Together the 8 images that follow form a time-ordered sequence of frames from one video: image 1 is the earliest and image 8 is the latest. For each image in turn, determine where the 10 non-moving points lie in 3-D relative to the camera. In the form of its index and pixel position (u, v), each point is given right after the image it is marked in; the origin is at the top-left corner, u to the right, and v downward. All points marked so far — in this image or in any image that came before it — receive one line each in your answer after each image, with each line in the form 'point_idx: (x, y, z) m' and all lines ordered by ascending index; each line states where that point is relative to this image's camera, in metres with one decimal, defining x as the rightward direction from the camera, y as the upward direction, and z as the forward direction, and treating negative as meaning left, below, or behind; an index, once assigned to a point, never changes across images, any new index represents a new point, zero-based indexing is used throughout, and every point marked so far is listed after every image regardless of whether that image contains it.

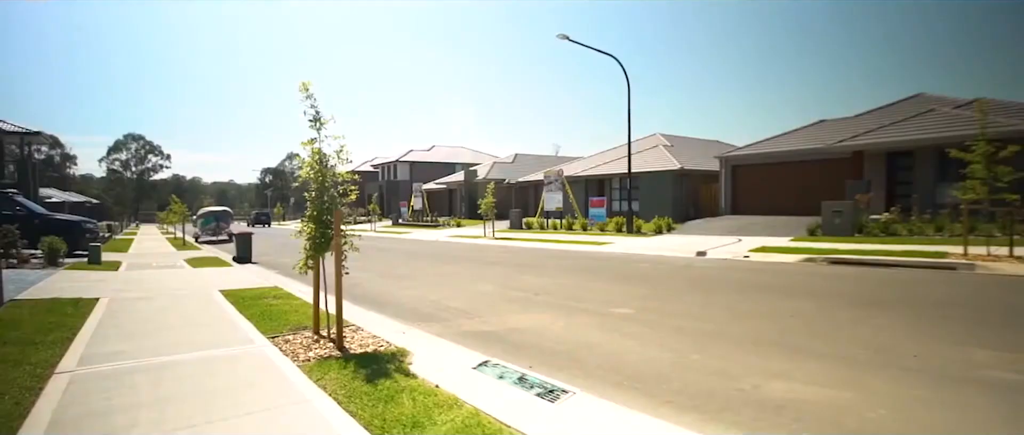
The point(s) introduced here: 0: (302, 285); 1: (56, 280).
0: (-4.5, -1.5, +13.2) m
1: (-9.3, -1.3, +12.6) m
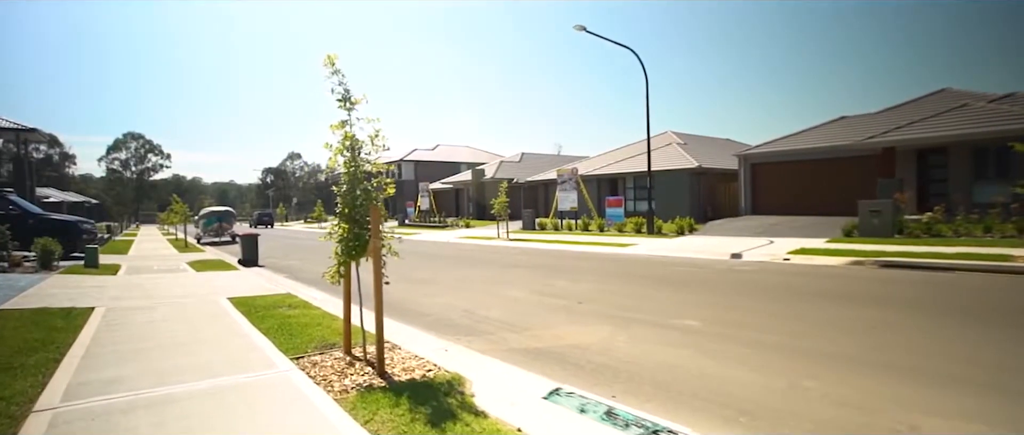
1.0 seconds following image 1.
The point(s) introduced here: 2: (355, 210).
0: (-3.9, -1.4, +12.1) m
1: (-8.7, -1.3, +11.6) m
2: (-1.4, 0.0, +5.3) m
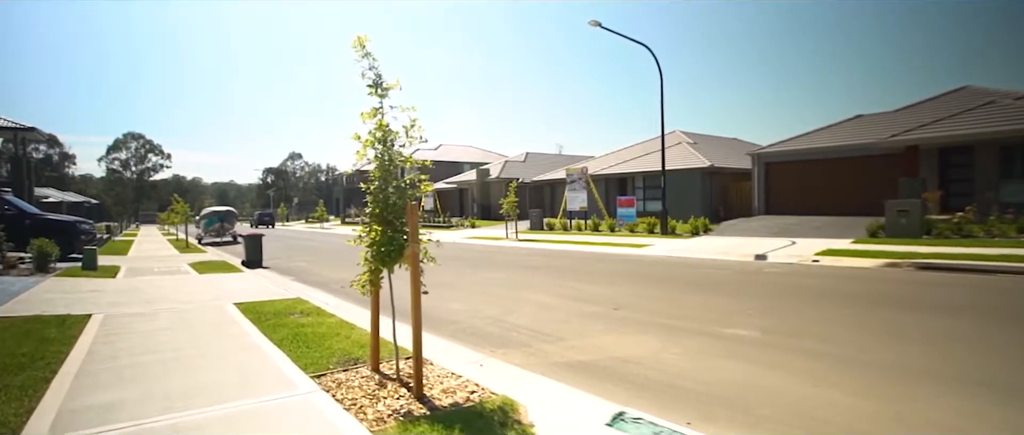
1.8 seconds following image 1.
0: (-3.5, -1.4, +11.4) m
1: (-8.3, -1.3, +10.9) m
2: (-0.9, 0.0, +4.6) m
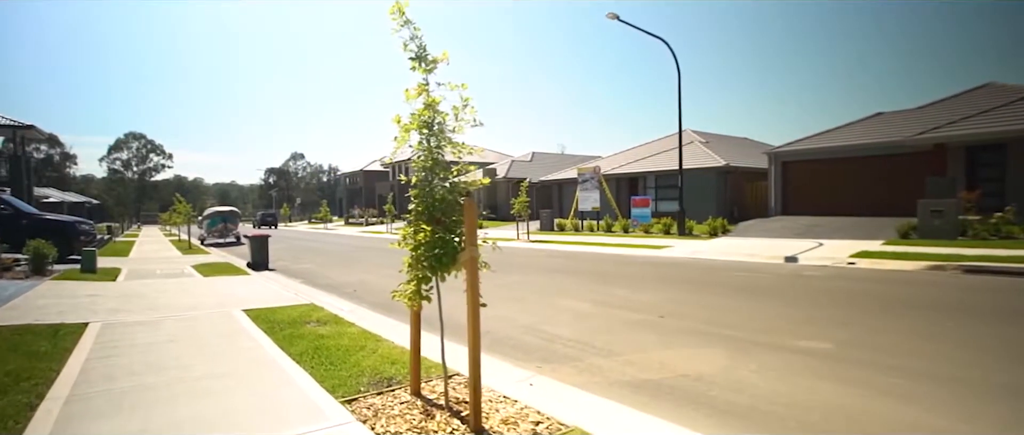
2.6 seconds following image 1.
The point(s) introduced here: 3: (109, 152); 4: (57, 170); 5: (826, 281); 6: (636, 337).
0: (-3.0, -1.4, +10.7) m
1: (-7.8, -1.3, +10.2) m
2: (-0.5, +0.1, +3.9) m
3: (-8.5, +1.3, +13.0) m
4: (-10.3, +1.0, +14.0) m
5: (+6.2, -1.2, +12.2) m
6: (+1.4, -1.4, +7.1) m
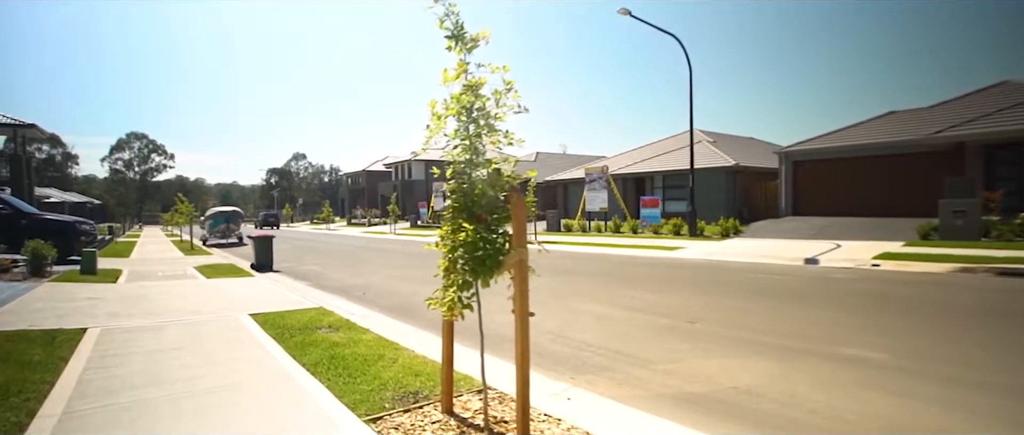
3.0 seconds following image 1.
0: (-2.7, -1.4, +10.2) m
1: (-7.5, -1.3, +9.7) m
2: (-0.2, +0.1, +3.4) m
3: (-8.2, +1.3, +12.6) m
4: (-10.0, +1.1, +13.6) m
5: (+6.5, -1.3, +11.7) m
6: (+1.7, -1.4, +6.6) m
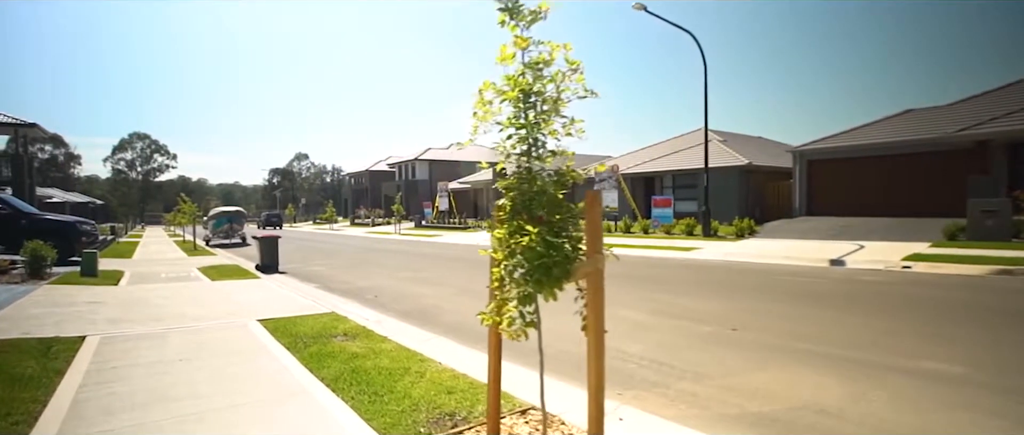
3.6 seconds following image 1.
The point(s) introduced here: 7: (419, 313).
0: (-2.4, -1.4, +9.7) m
1: (-7.2, -1.3, +9.2) m
2: (+0.1, +0.1, +2.9) m
3: (-7.8, +1.3, +12.1) m
4: (-9.7, +1.1, +13.1) m
5: (+6.8, -1.2, +11.2) m
6: (+2.1, -1.4, +6.1) m
7: (-1.4, -1.5, +9.6) m
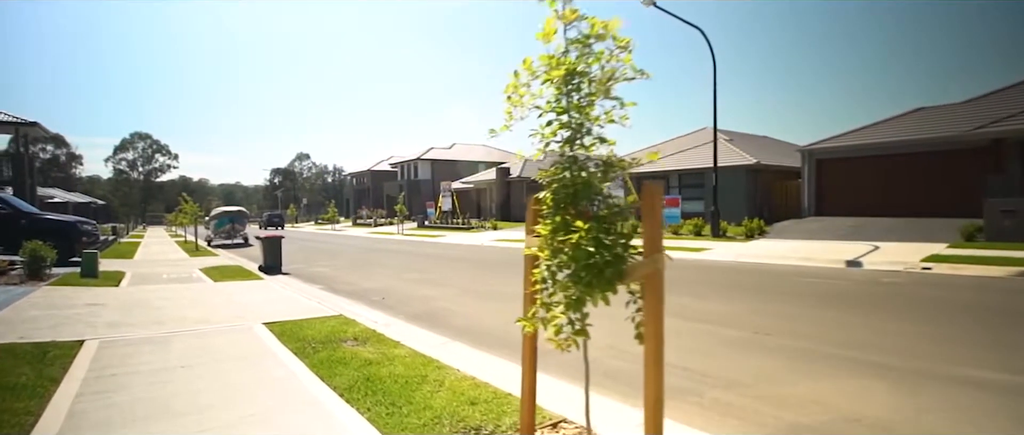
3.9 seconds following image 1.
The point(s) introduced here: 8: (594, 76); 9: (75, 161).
0: (-2.2, -1.4, +9.4) m
1: (-7.0, -1.3, +8.9) m
2: (+0.3, +0.1, +2.6) m
3: (-7.6, +1.3, +11.8) m
4: (-9.5, +1.1, +12.8) m
5: (+7.0, -1.2, +10.8) m
6: (+2.2, -1.3, +5.8) m
7: (-1.2, -1.5, +9.3) m
8: (+0.4, +0.6, +2.7) m
9: (-9.0, +1.2, +12.5) m
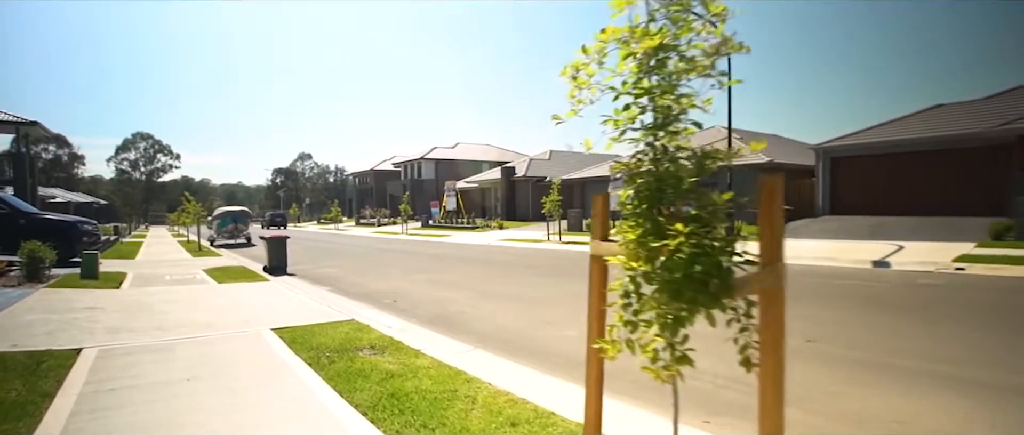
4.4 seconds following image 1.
0: (-1.9, -1.4, +9.0) m
1: (-6.7, -1.3, +8.5) m
2: (+0.6, +0.1, +2.1) m
3: (-7.3, +1.3, +11.4) m
4: (-9.2, +1.1, +12.4) m
5: (+7.3, -1.2, +10.3) m
6: (+2.5, -1.3, +5.3) m
7: (-1.0, -1.5, +8.8) m
8: (+0.6, +0.6, +2.3) m
9: (-8.7, +1.2, +12.1) m
